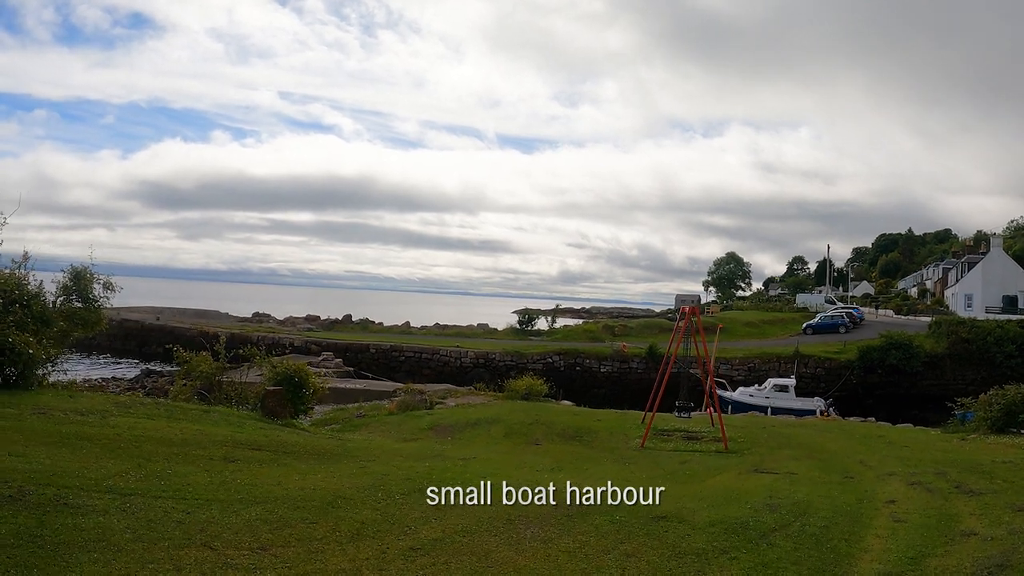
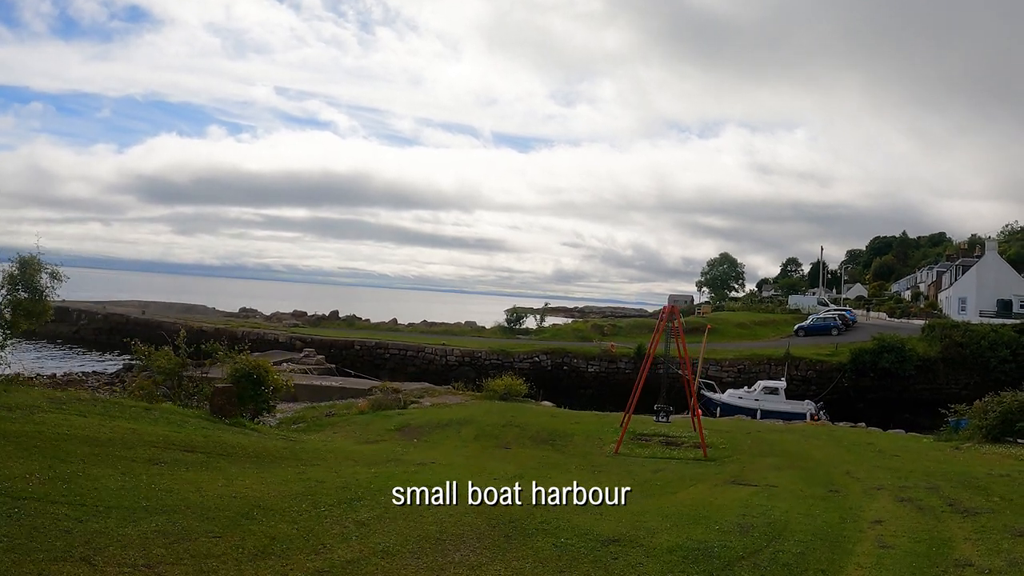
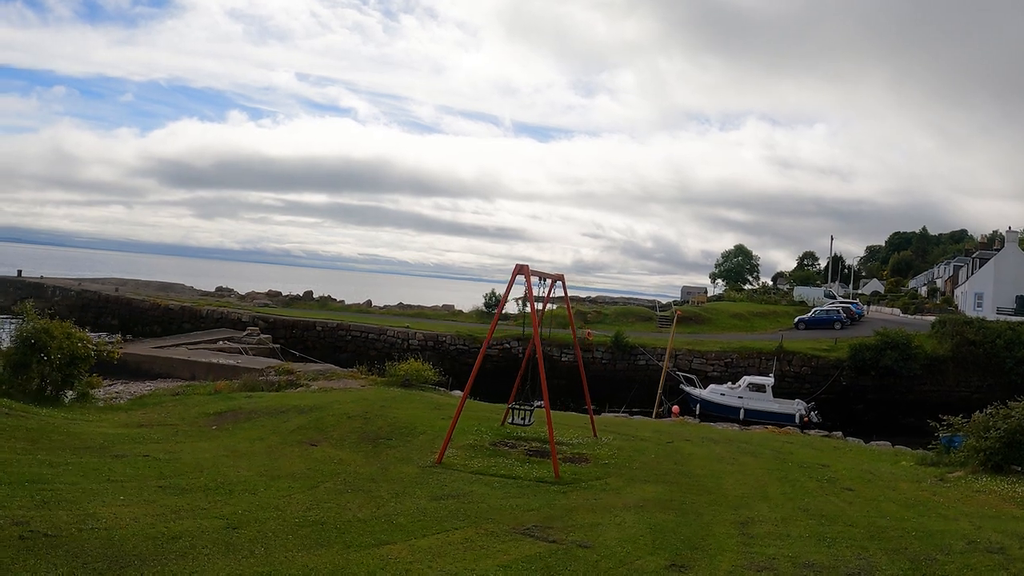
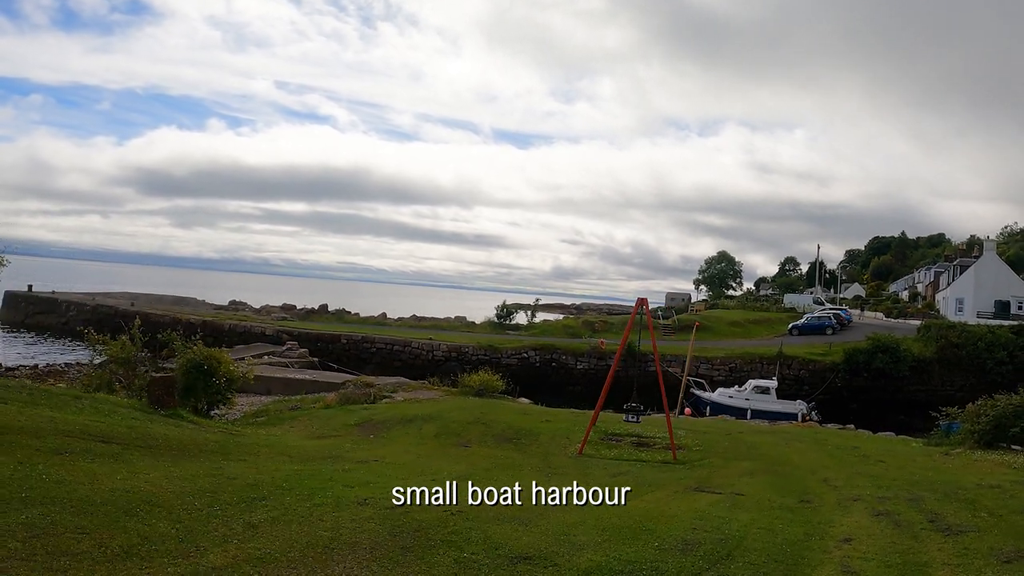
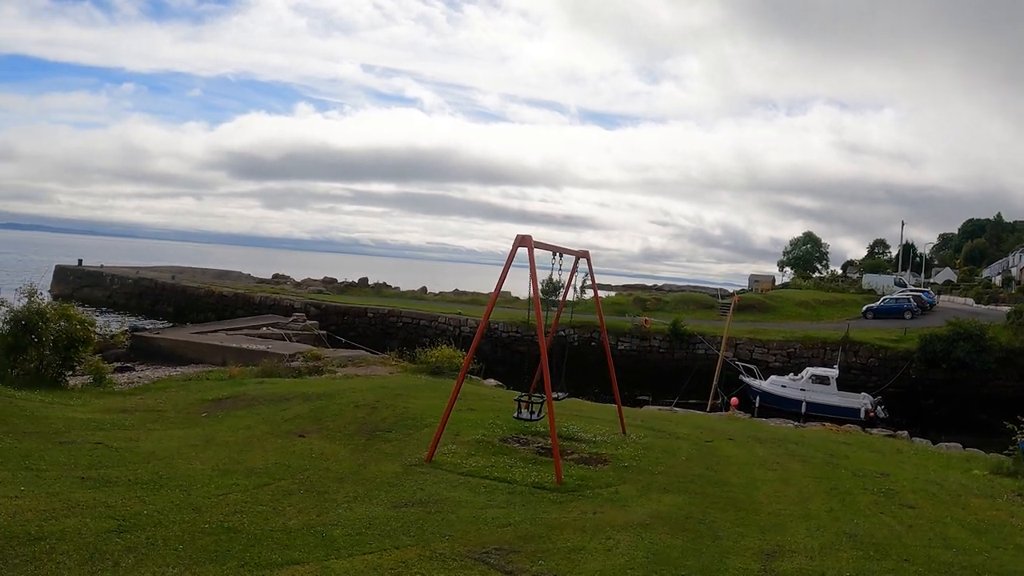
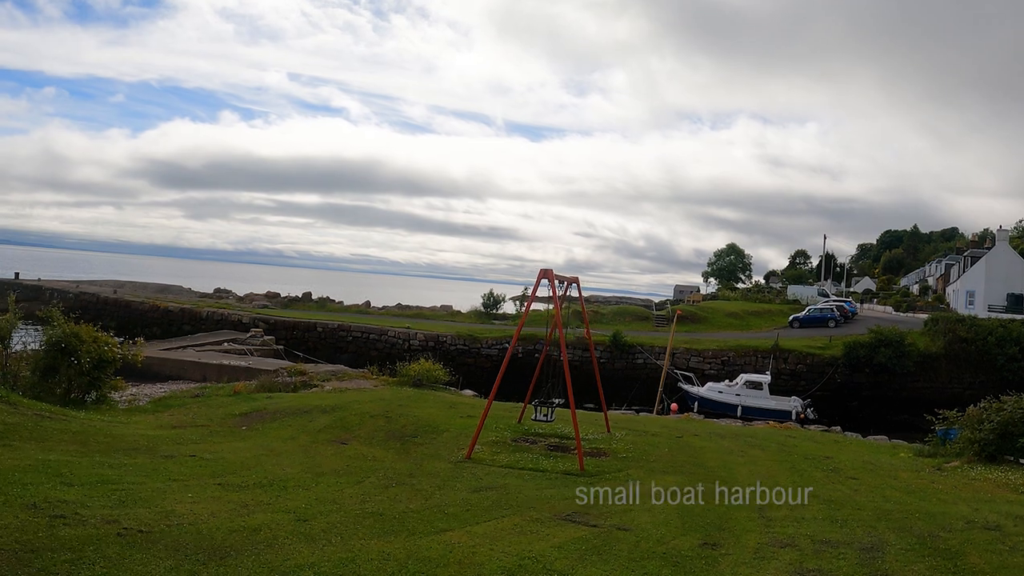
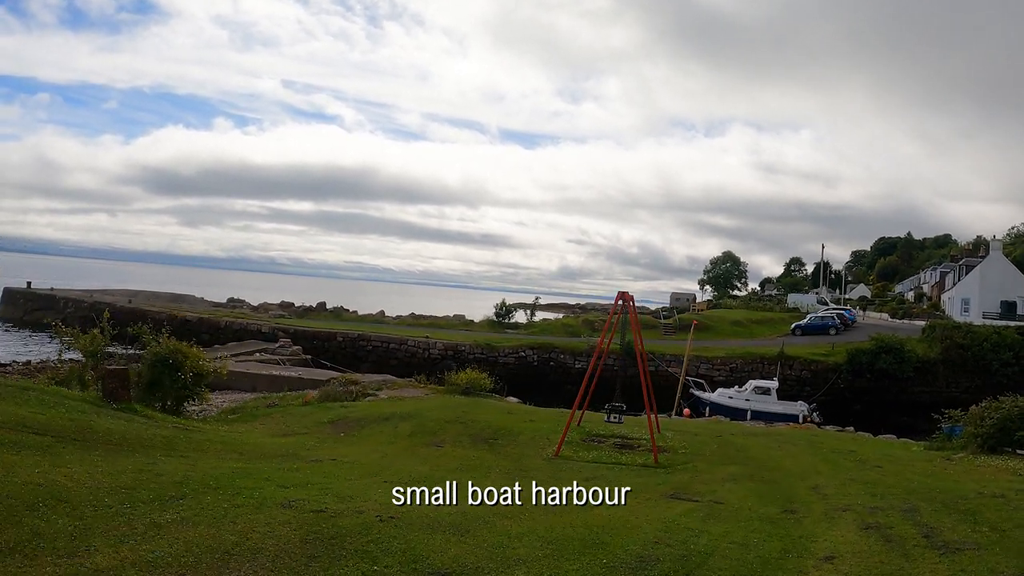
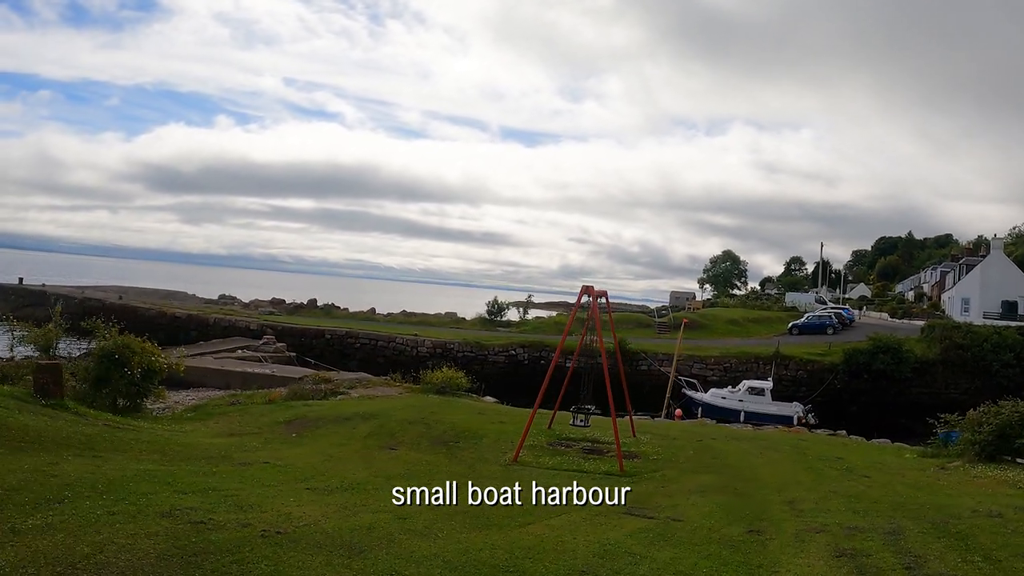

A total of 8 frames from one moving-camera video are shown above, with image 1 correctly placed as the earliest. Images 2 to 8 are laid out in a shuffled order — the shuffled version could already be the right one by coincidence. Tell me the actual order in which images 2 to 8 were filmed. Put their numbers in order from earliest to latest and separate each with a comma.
2, 4, 7, 8, 6, 3, 5
